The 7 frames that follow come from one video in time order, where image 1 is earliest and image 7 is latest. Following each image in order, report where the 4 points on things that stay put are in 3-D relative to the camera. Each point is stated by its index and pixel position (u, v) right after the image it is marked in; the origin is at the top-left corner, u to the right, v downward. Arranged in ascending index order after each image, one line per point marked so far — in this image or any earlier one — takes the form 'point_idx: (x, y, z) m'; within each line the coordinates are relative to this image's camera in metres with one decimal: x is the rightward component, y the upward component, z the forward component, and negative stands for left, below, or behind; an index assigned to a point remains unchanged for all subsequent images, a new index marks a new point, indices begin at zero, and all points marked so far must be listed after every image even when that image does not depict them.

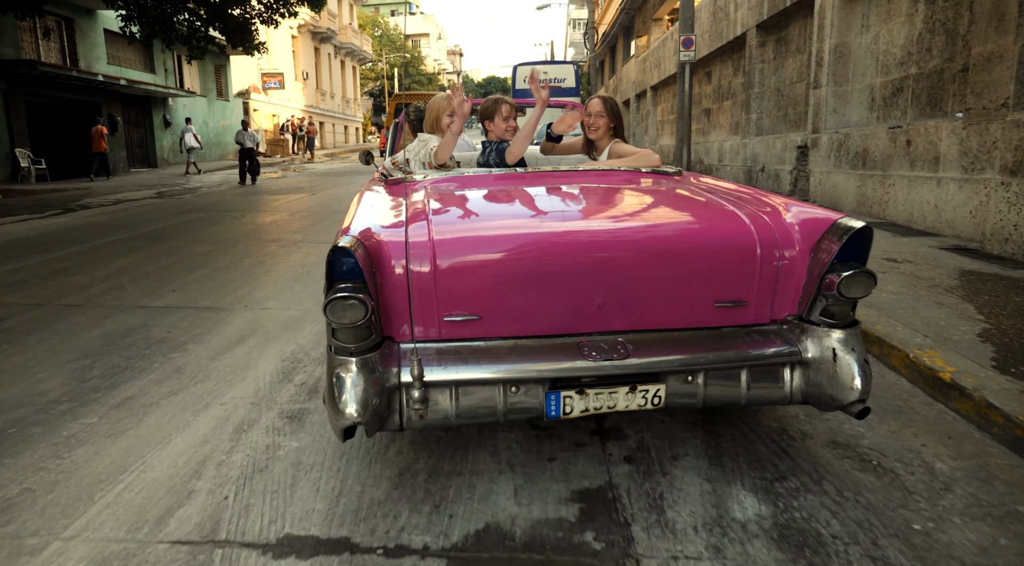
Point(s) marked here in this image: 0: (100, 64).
0: (-11.7, +6.3, +19.8) m
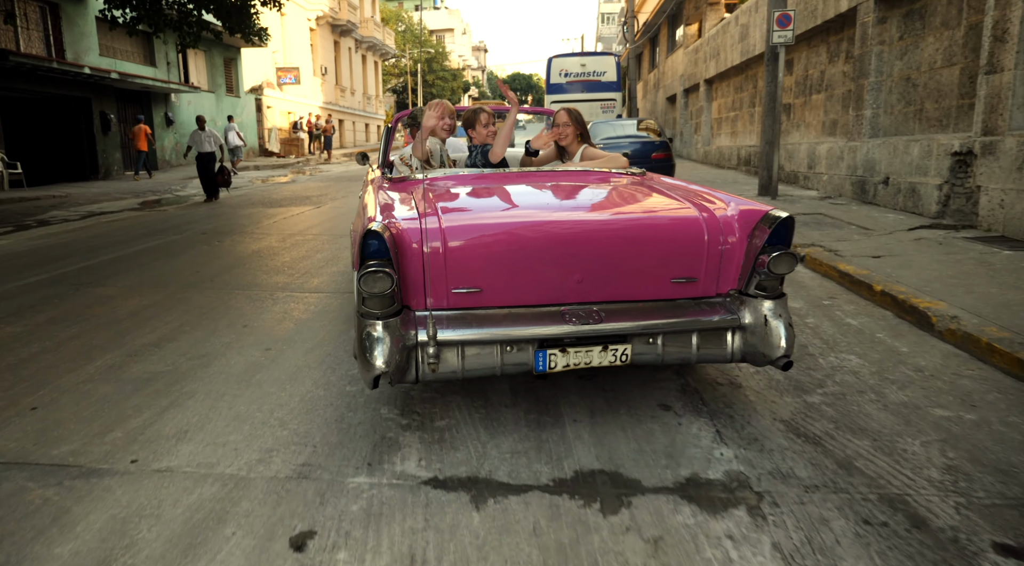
0: (-10.8, +5.9, +17.8) m
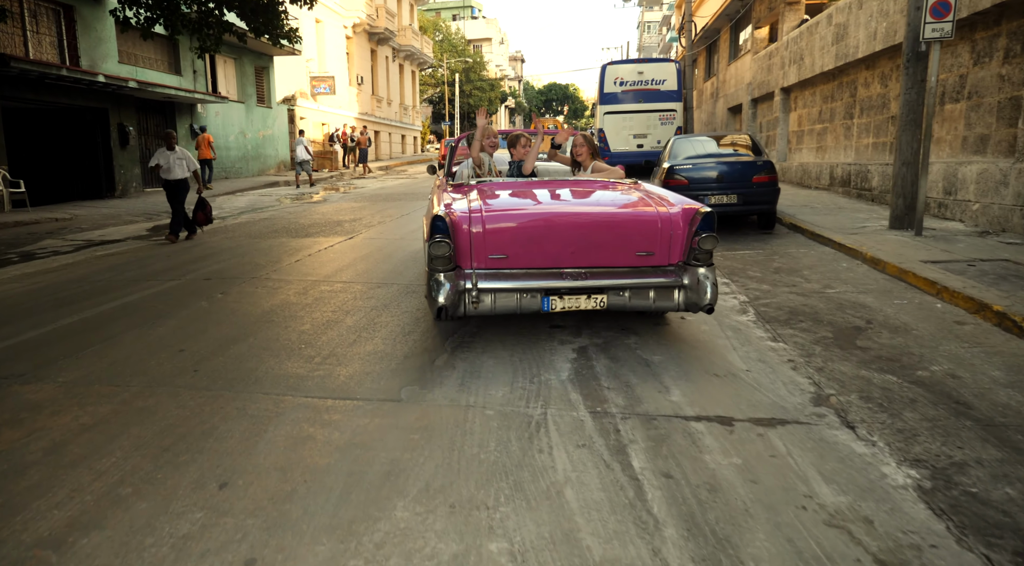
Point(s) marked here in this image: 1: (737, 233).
0: (-9.5, +5.2, +16.4) m
1: (+3.2, +0.7, +10.0) m
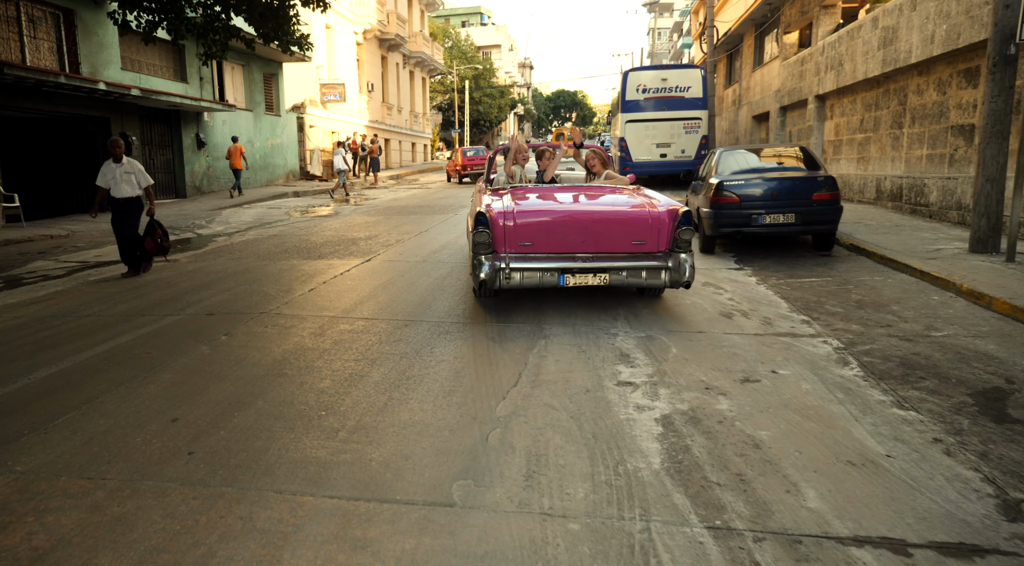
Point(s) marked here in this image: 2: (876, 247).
0: (-9.0, +4.8, +15.6) m
1: (+3.7, +0.4, +9.1) m
2: (+4.8, +0.5, +9.2) m
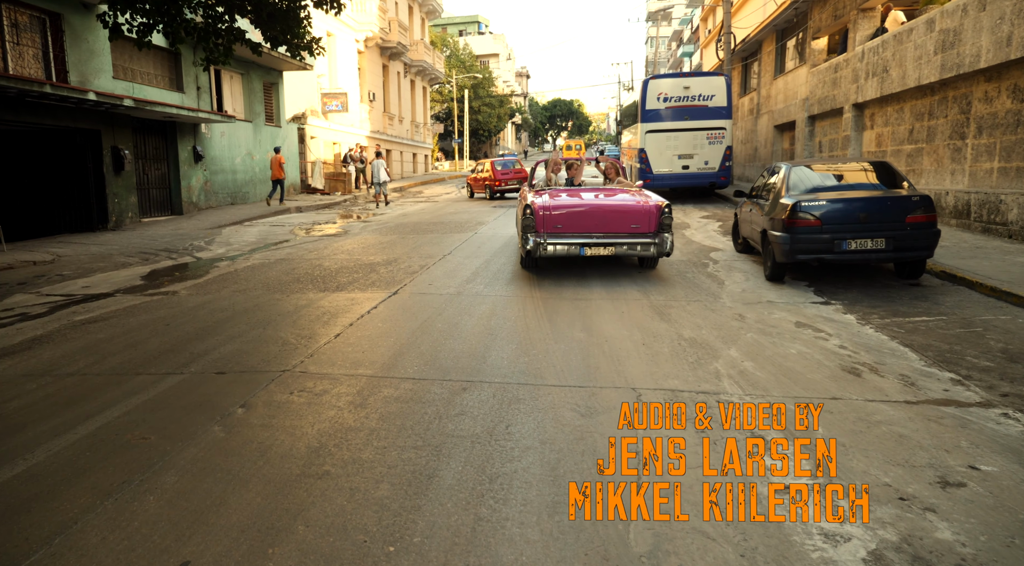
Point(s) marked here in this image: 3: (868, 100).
0: (-8.5, +4.3, +14.5) m
1: (+4.2, 0.0, +8.0) m
2: (+5.4, +0.1, +8.1) m
3: (+8.1, +4.2, +15.9) m
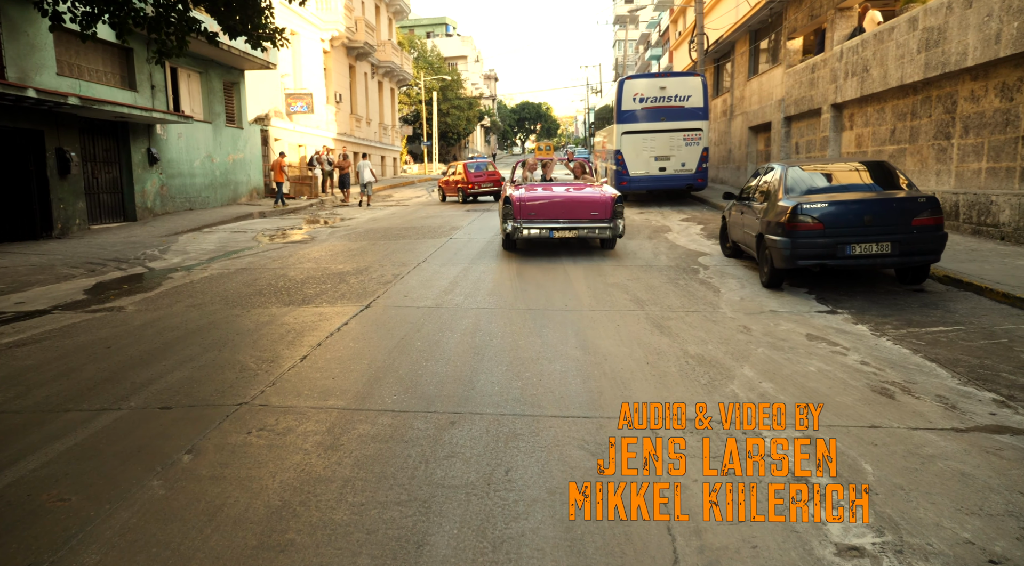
0: (-9.0, +4.0, +13.5) m
1: (+4.0, -0.1, +7.6) m
2: (+5.2, +0.1, +7.7) m
3: (+7.5, +4.1, +15.6) m
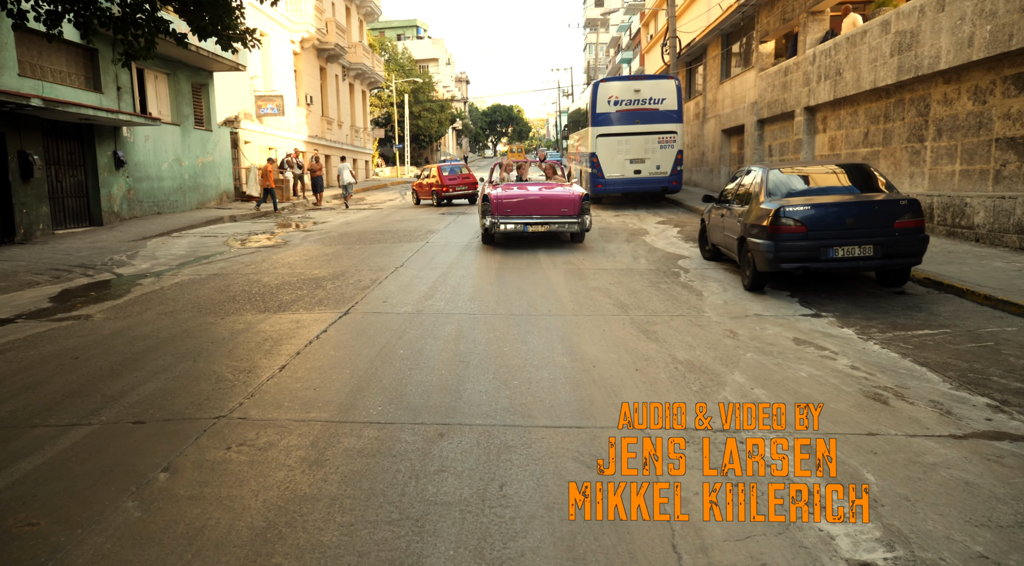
0: (-9.4, +3.9, +13.0) m
1: (+3.8, -0.1, +7.6) m
2: (+5.0, 0.0, +7.8) m
3: (+7.0, +4.1, +15.8) m
